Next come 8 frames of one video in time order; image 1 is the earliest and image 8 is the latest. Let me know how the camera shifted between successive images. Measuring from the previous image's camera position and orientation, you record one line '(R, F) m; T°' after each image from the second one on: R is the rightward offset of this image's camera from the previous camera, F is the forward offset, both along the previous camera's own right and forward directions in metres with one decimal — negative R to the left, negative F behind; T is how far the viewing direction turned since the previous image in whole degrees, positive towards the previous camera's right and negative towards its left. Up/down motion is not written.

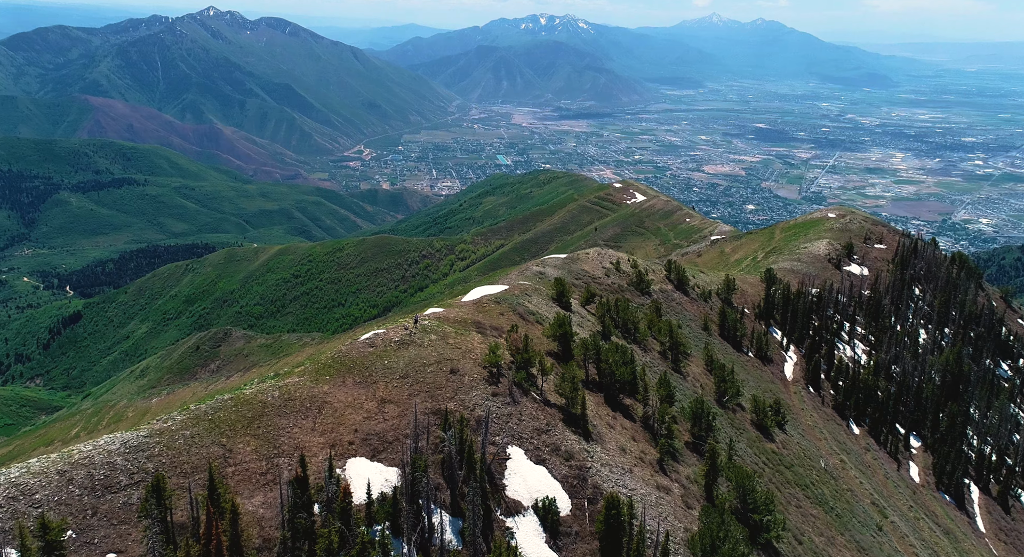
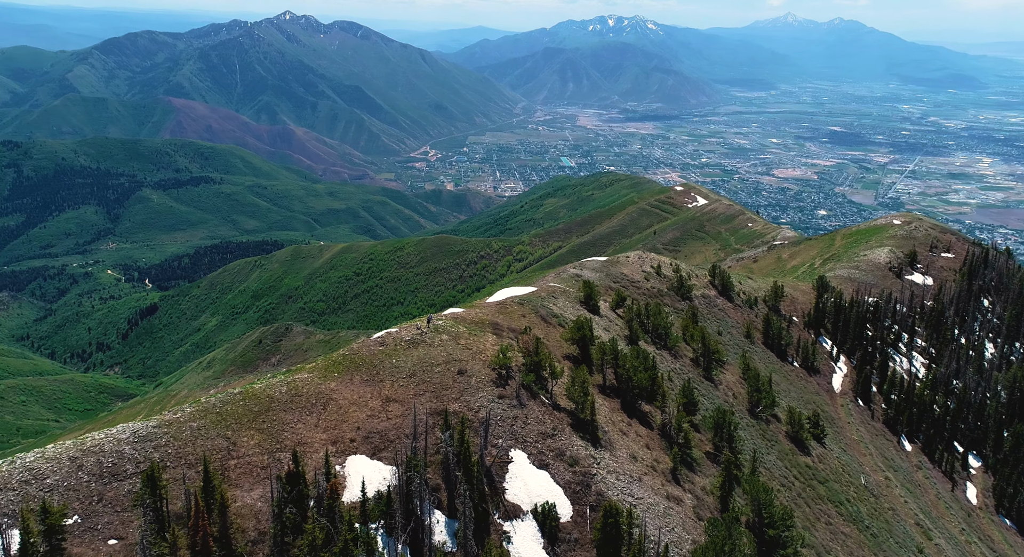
(+5.0, +0.3) m; -5°
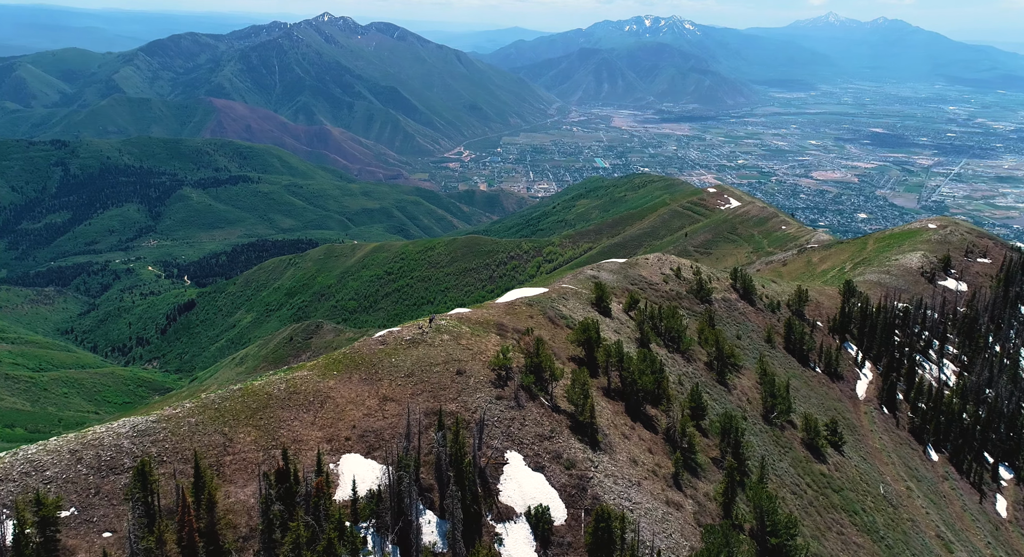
(+3.1, +0.2) m; -3°
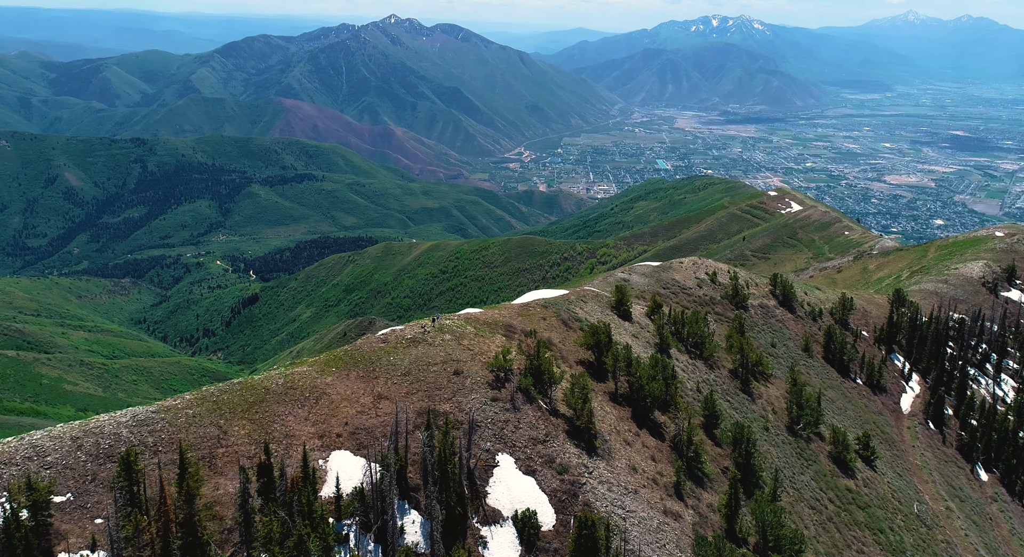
(+5.7, +0.6) m; -5°
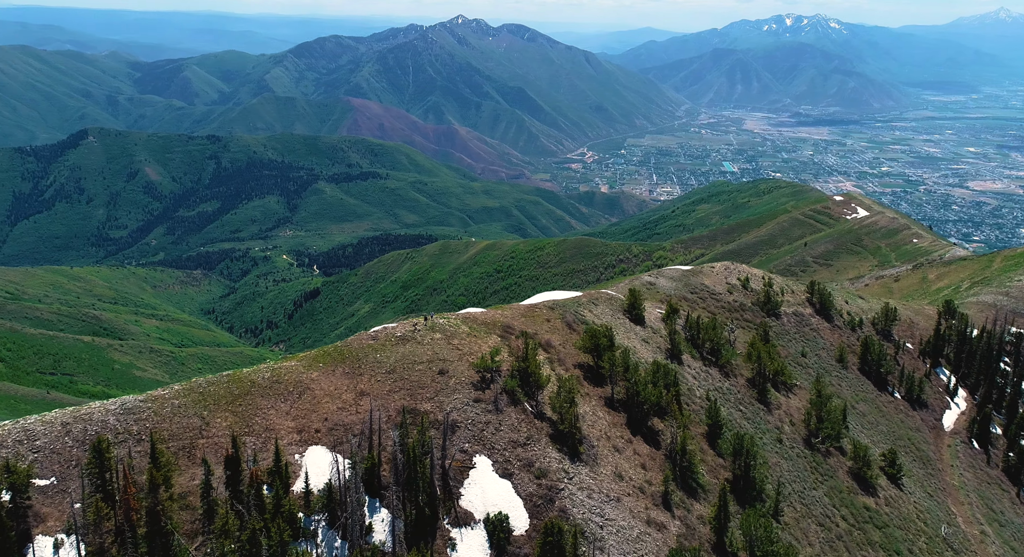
(+7.0, +0.9) m; -5°
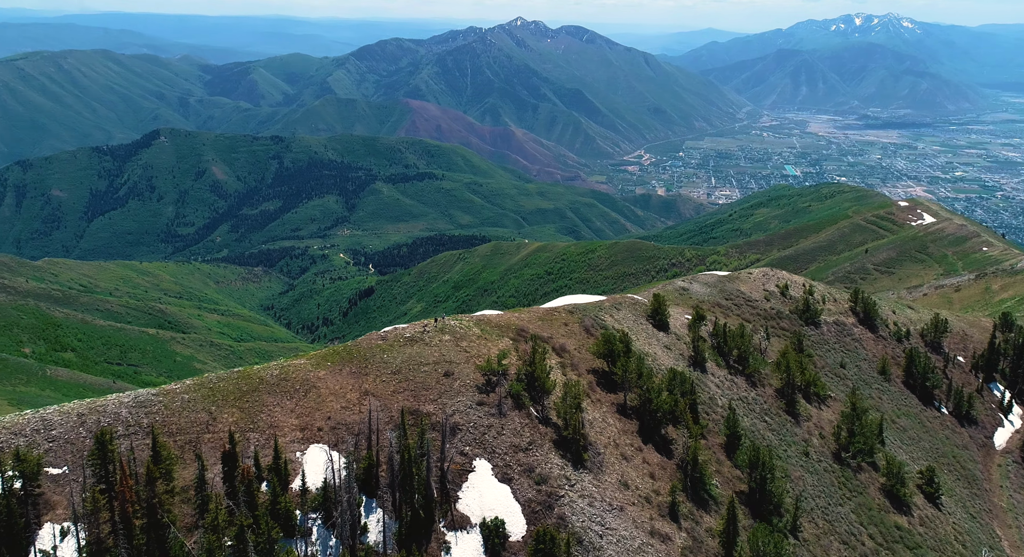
(+4.5, +0.8) m; -5°
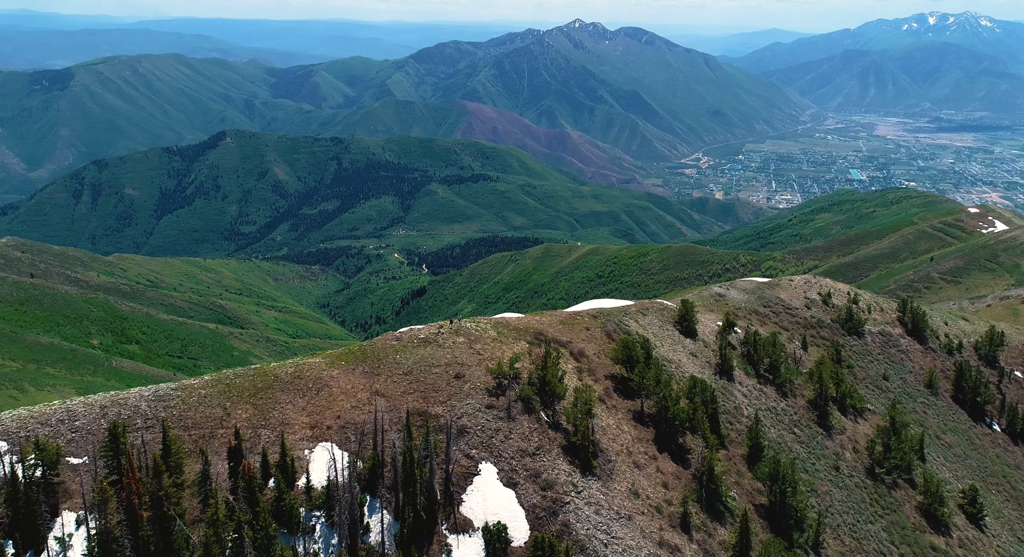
(+4.0, +0.6) m; -4°
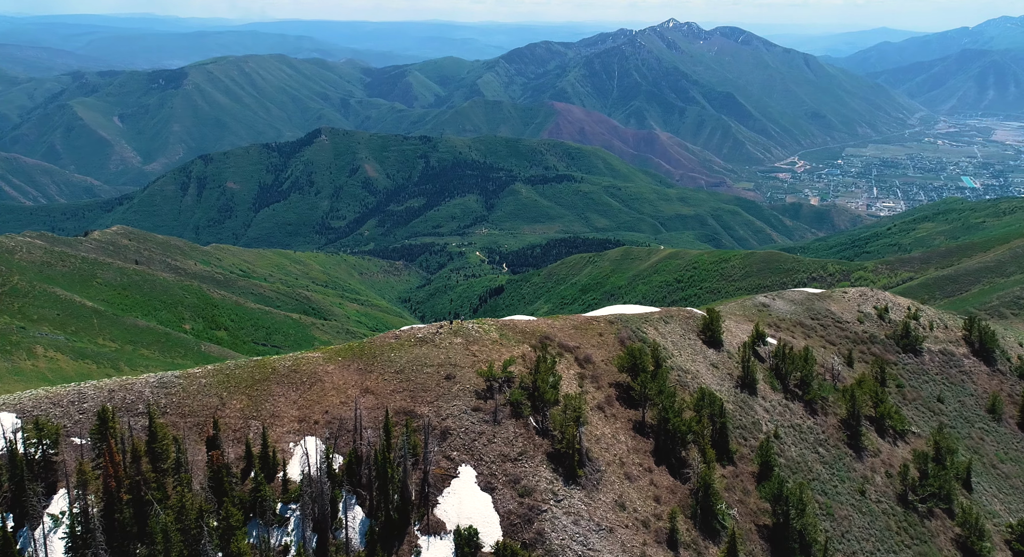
(+8.5, +1.8) m; -7°
